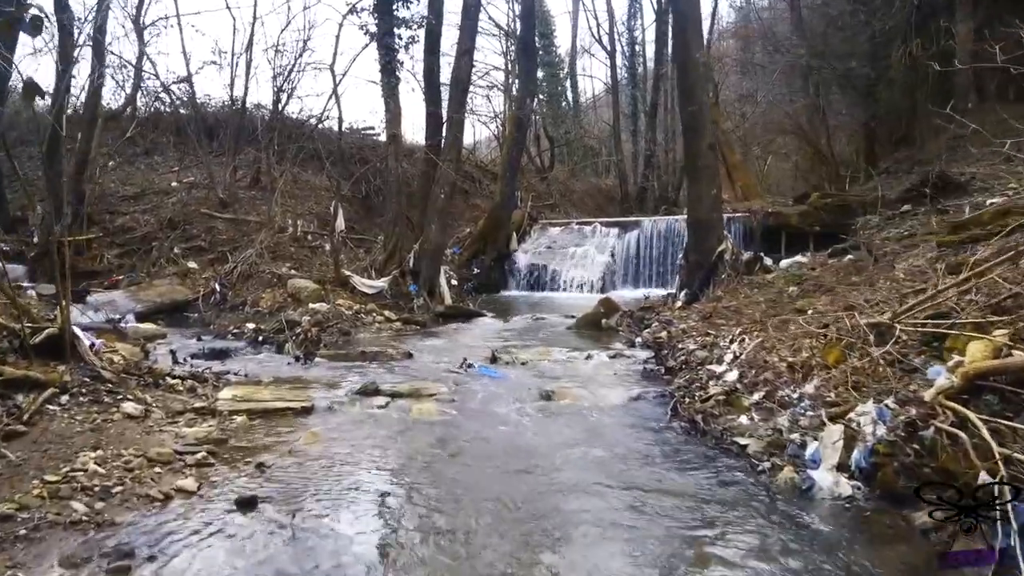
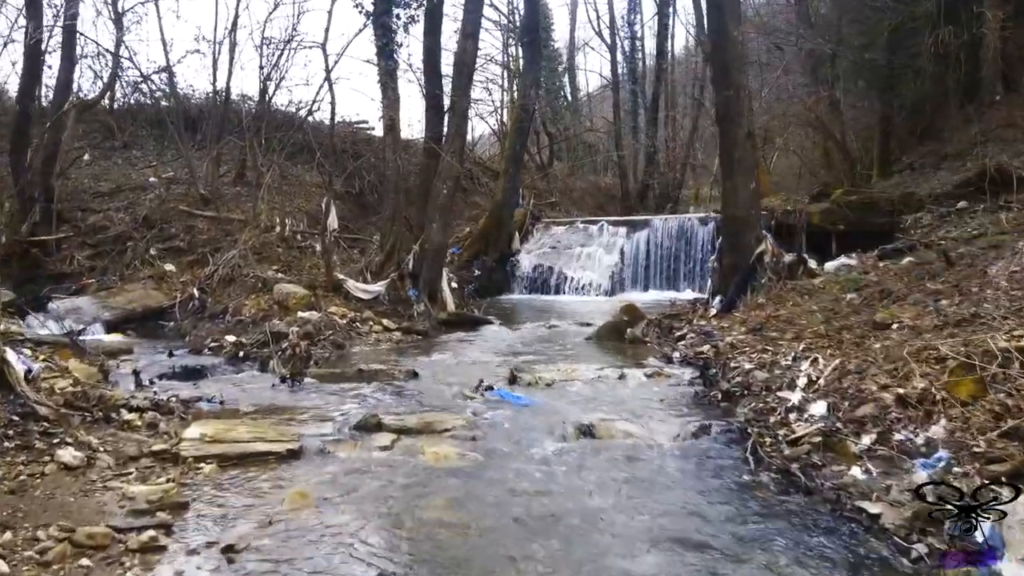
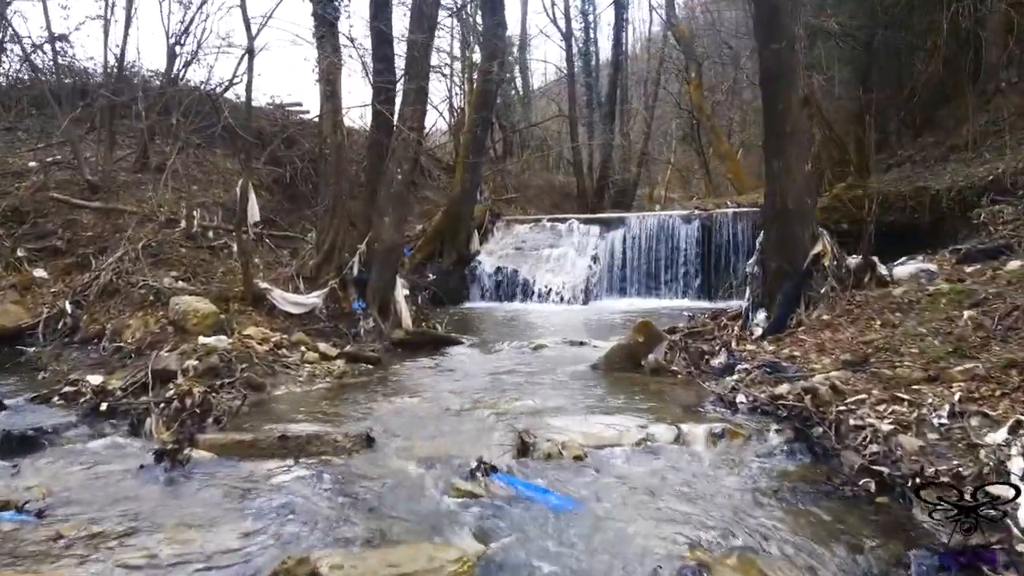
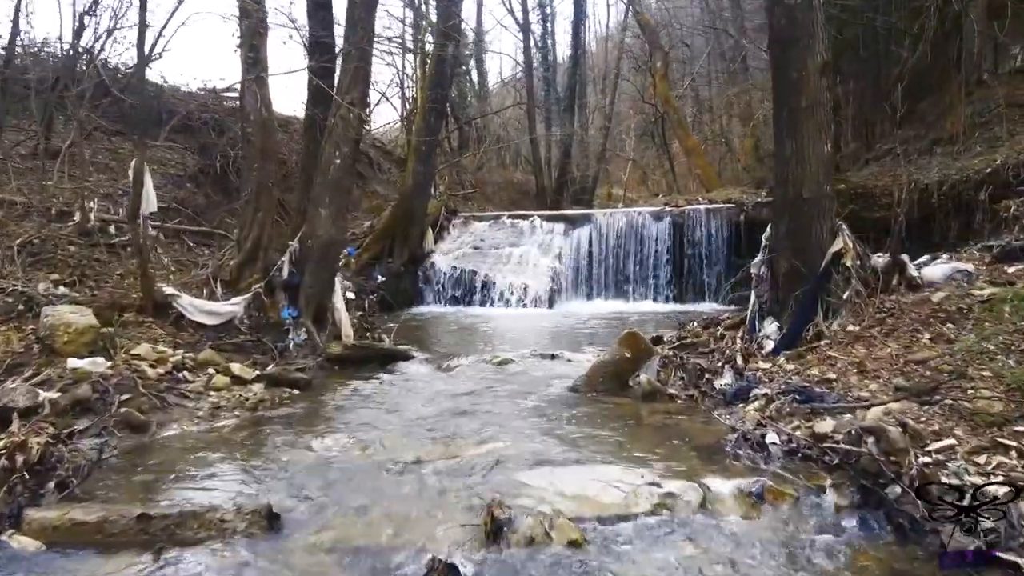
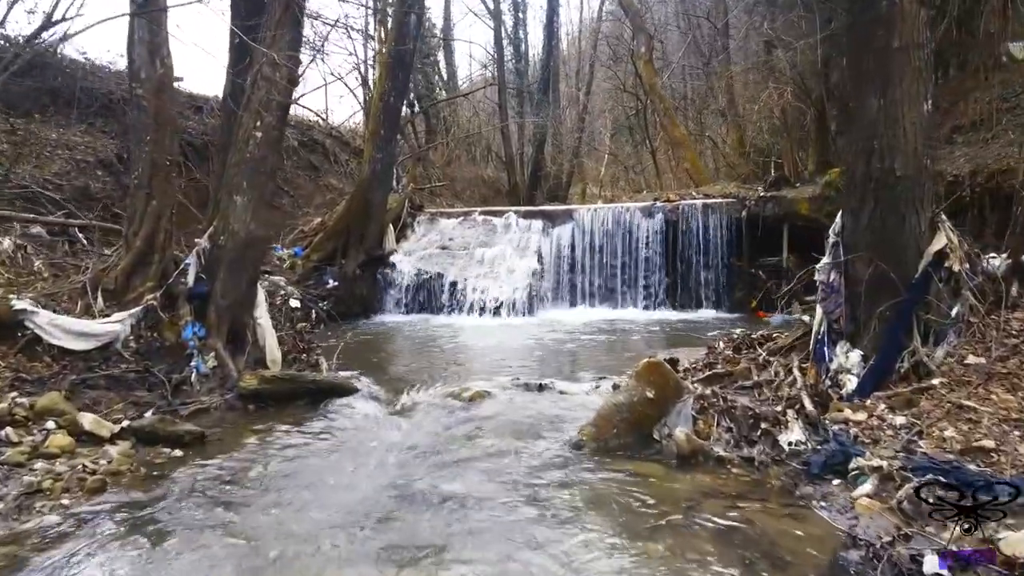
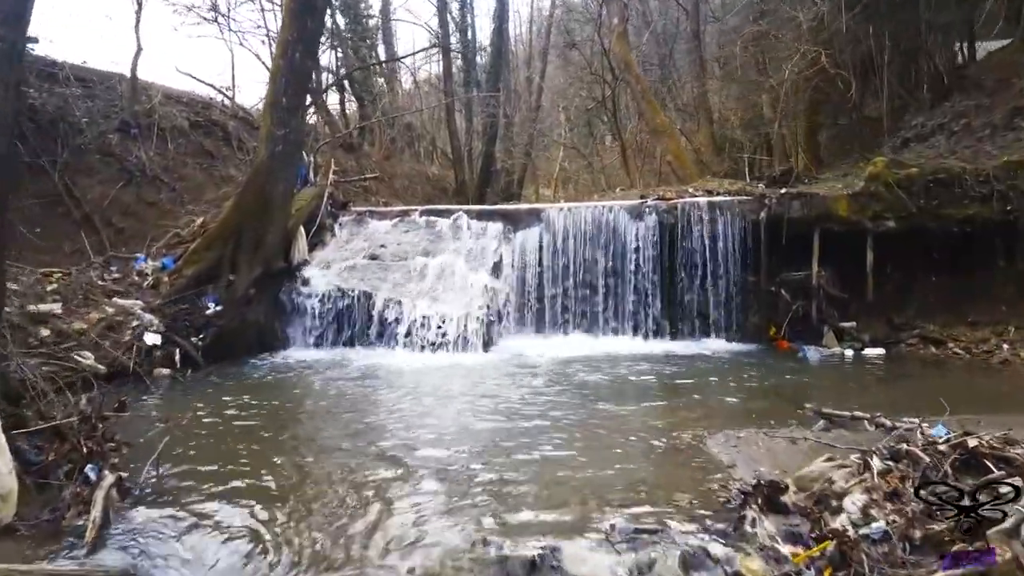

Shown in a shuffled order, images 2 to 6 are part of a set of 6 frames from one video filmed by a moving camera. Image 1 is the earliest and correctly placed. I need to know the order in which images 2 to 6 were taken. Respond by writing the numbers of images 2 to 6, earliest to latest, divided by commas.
2, 3, 4, 5, 6
